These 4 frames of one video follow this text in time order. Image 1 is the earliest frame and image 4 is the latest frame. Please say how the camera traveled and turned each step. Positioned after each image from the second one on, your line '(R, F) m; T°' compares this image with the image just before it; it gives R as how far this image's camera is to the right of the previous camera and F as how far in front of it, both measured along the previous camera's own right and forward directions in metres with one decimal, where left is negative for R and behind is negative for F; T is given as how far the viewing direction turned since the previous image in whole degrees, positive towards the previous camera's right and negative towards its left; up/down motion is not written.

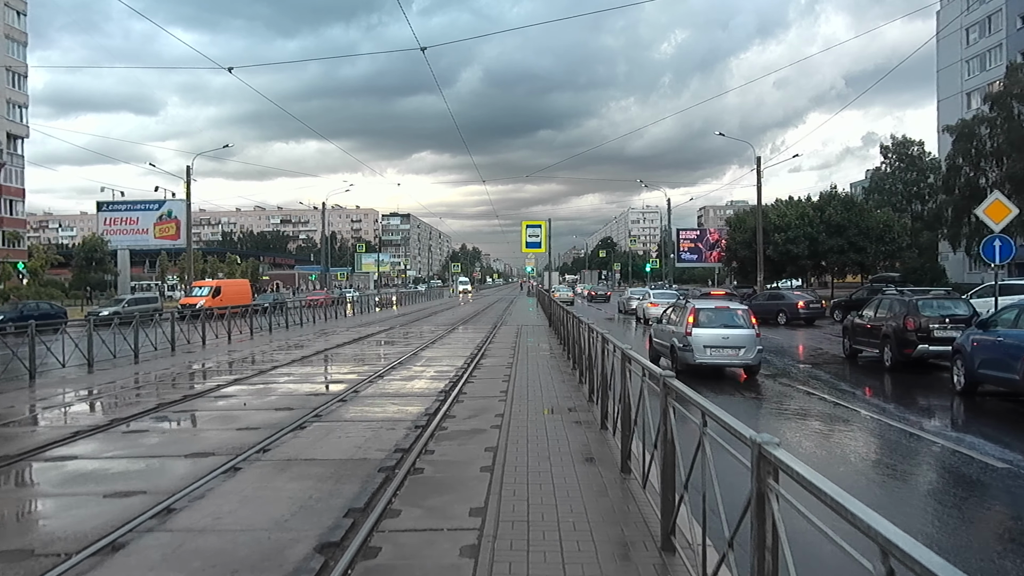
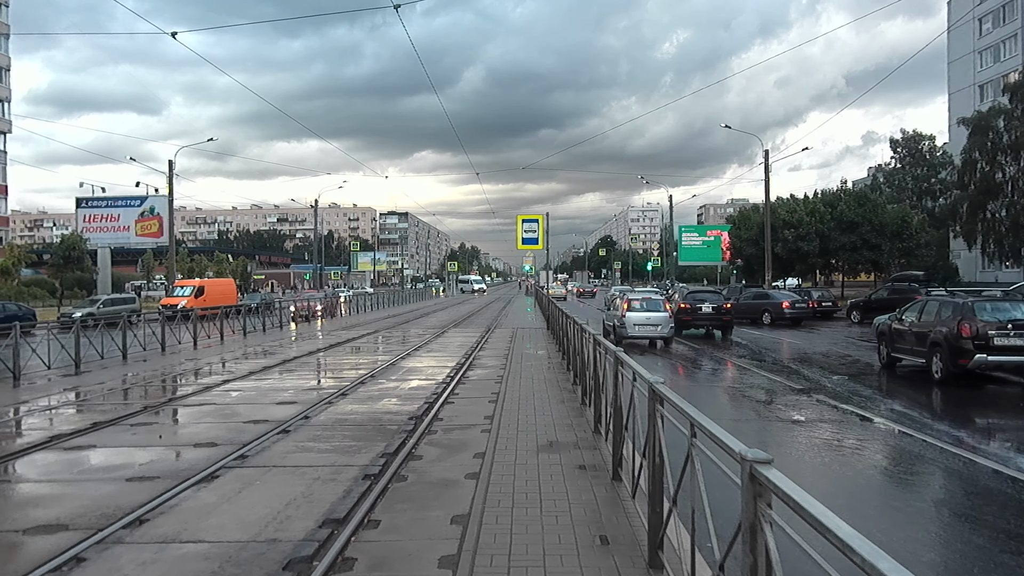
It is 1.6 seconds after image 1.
(+0.1, +0.7) m; 0°
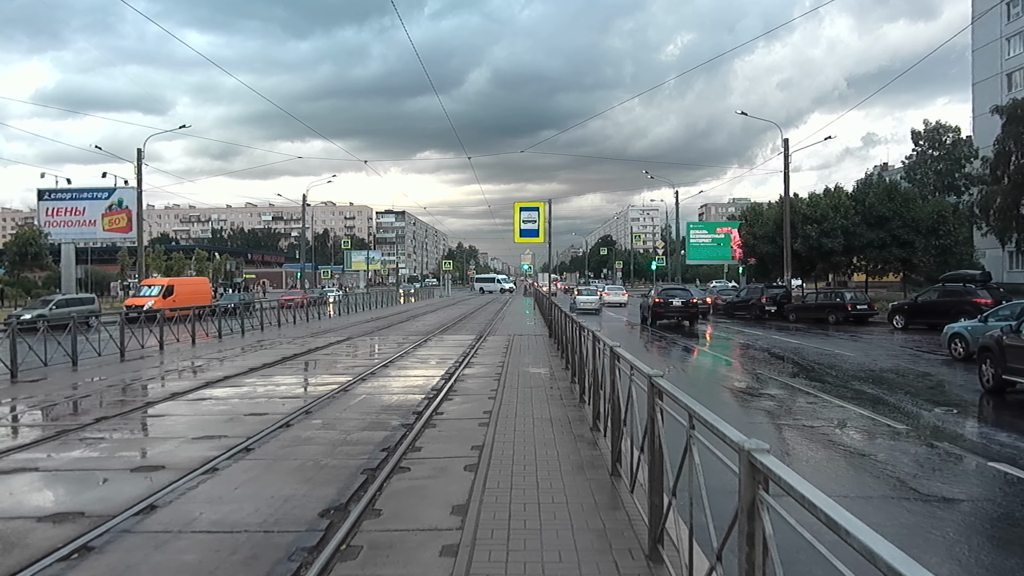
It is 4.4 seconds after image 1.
(0.0, +1.3) m; 0°
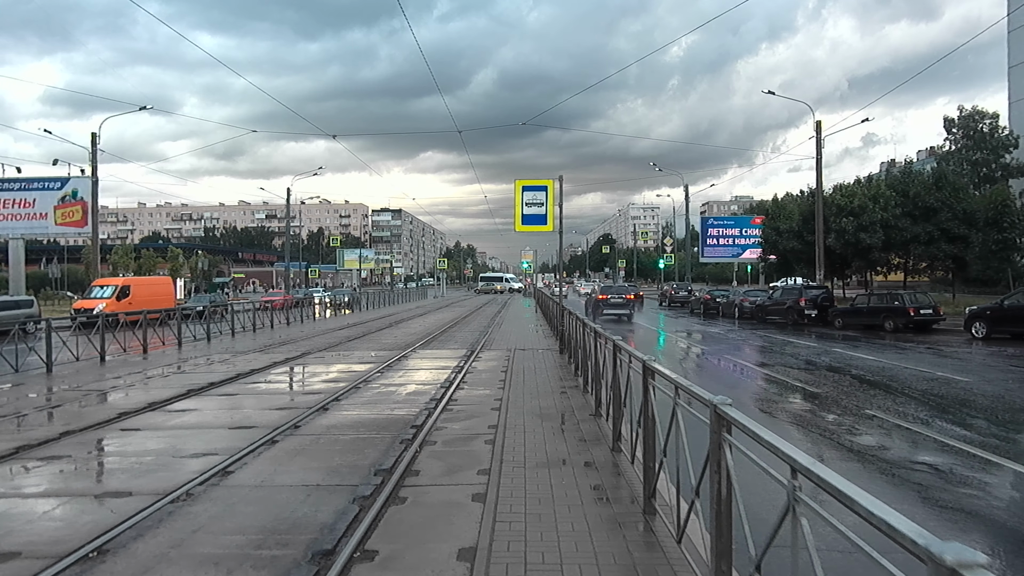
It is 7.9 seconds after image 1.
(0.0, +1.6) m; 0°
